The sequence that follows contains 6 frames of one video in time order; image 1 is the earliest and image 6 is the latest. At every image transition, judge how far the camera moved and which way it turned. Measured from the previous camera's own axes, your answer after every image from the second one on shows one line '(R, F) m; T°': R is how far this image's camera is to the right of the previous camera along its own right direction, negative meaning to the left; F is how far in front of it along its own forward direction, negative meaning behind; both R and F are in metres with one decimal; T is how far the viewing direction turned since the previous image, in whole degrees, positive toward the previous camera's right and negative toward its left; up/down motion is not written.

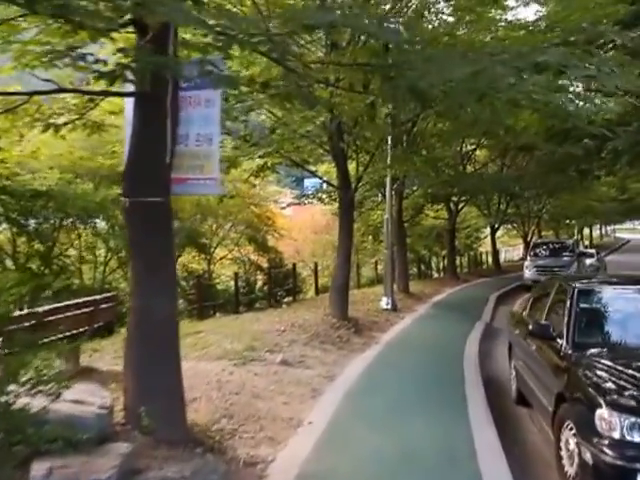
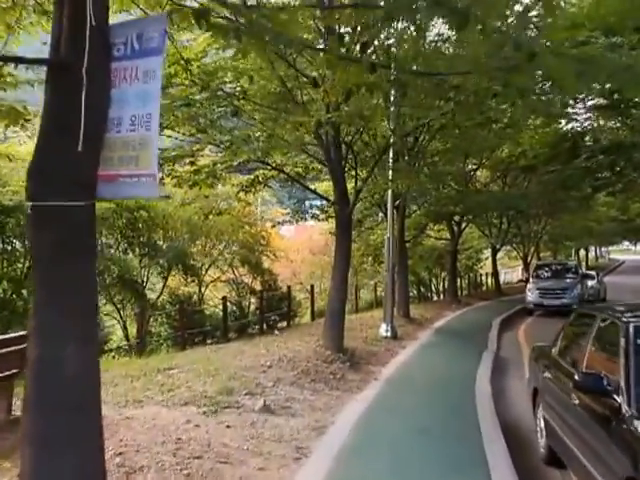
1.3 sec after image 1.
(+0.1, +1.5) m; 0°
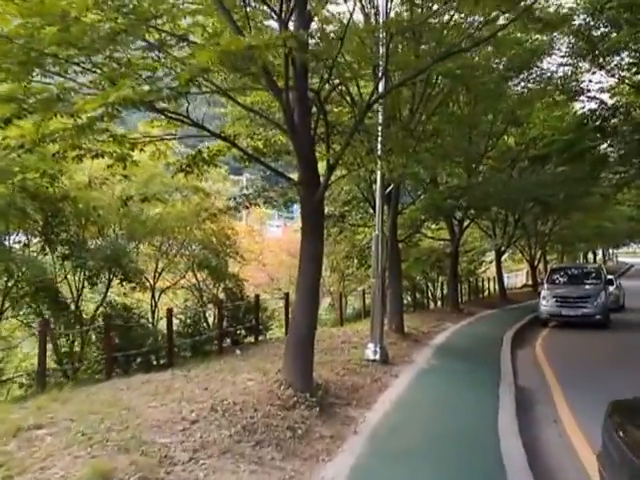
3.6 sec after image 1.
(+0.4, +3.3) m; +1°
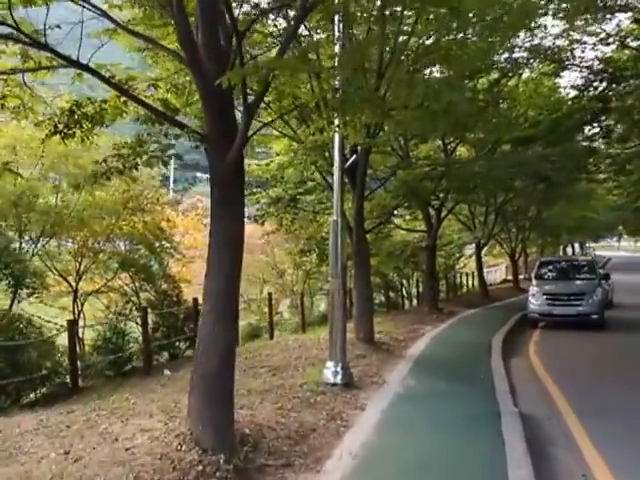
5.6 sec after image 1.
(+0.4, +2.7) m; +2°
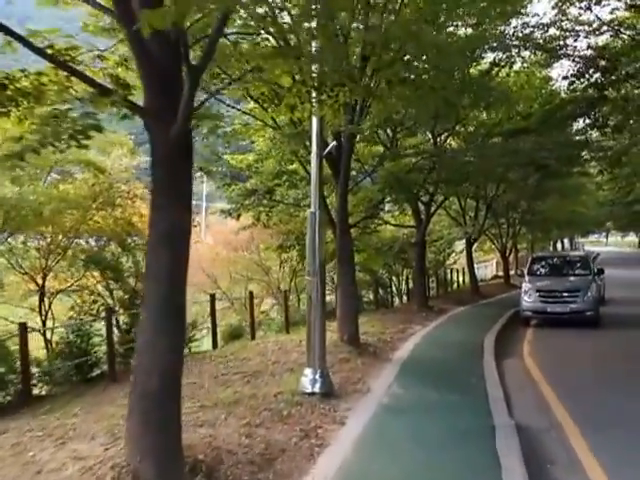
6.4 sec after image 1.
(+0.2, +0.9) m; +1°
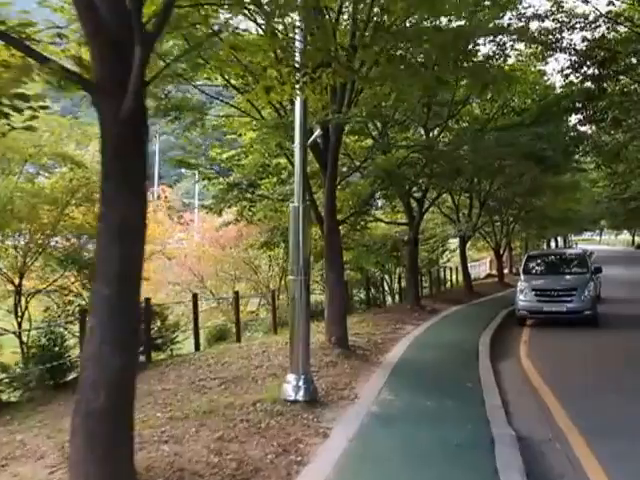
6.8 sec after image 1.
(+0.1, +0.6) m; +1°
